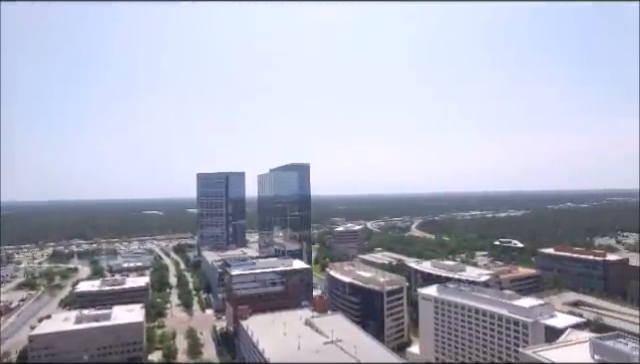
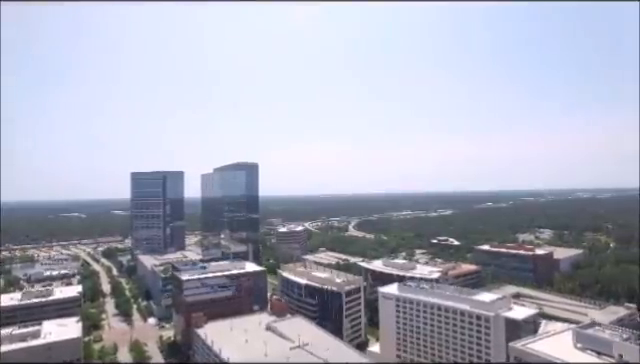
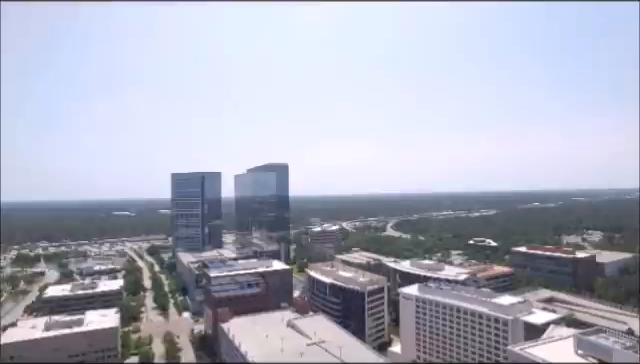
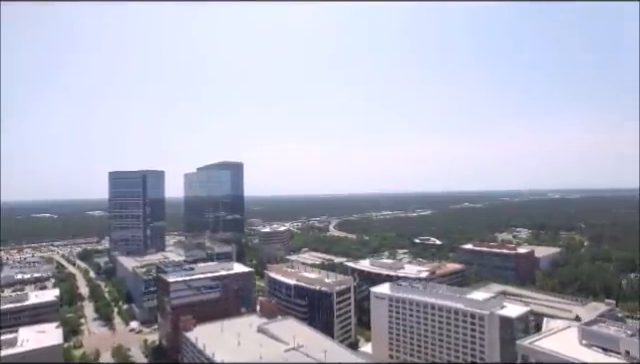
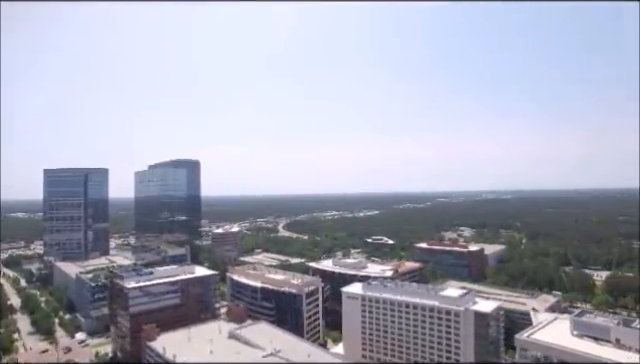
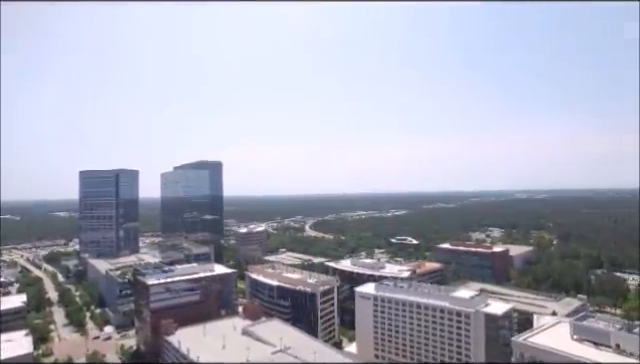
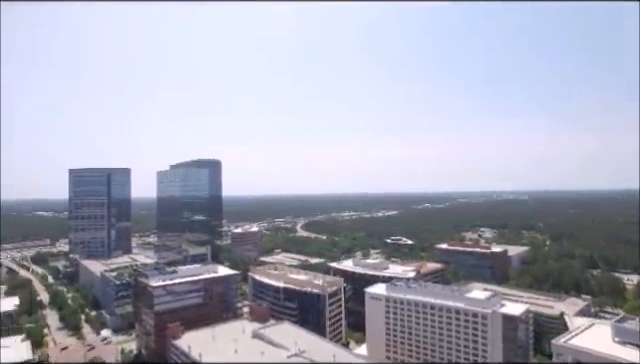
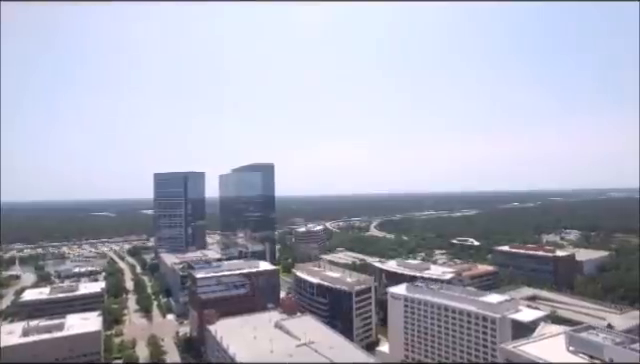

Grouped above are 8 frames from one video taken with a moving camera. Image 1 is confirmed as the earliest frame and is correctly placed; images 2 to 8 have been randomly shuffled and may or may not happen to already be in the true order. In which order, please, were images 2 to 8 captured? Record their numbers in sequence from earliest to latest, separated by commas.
3, 8, 2, 4, 6, 5, 7
